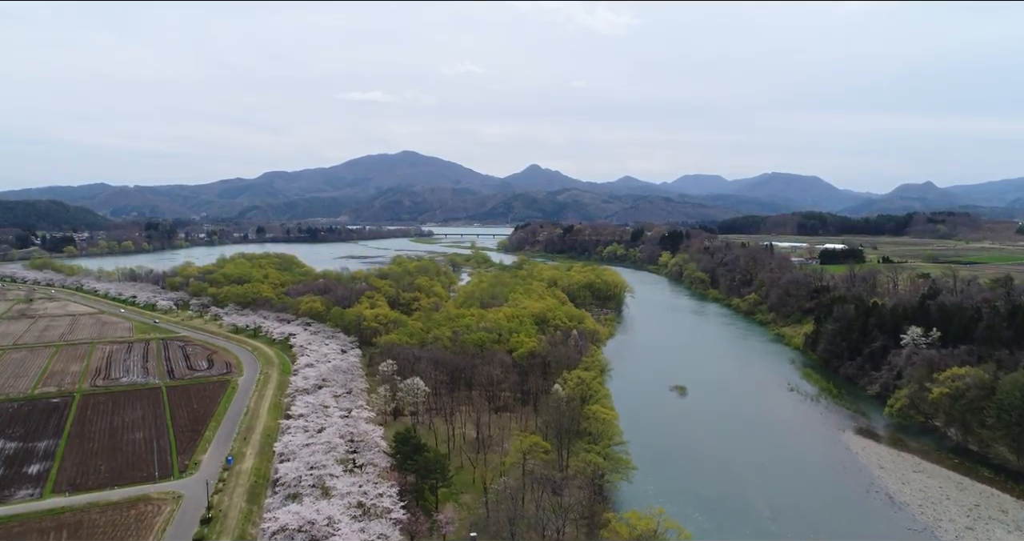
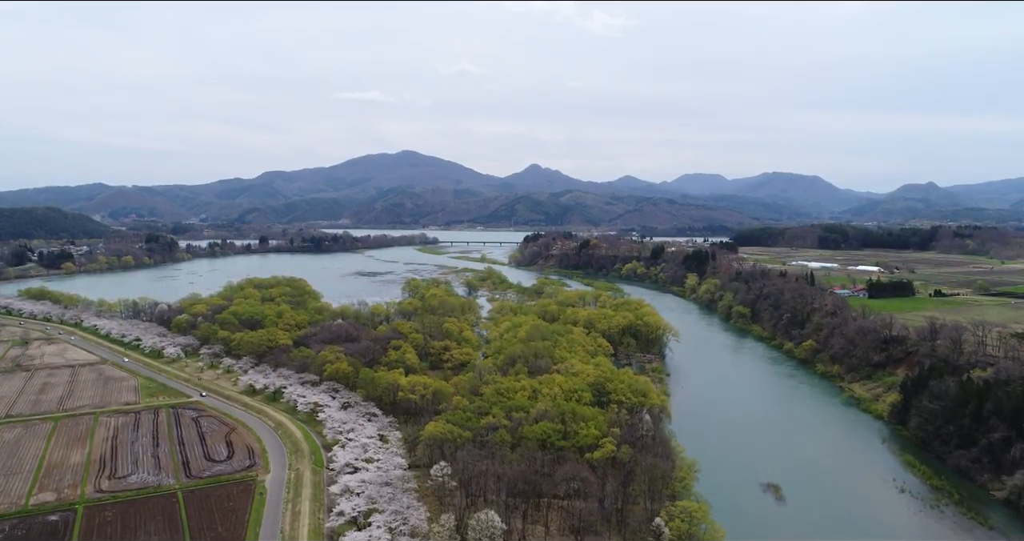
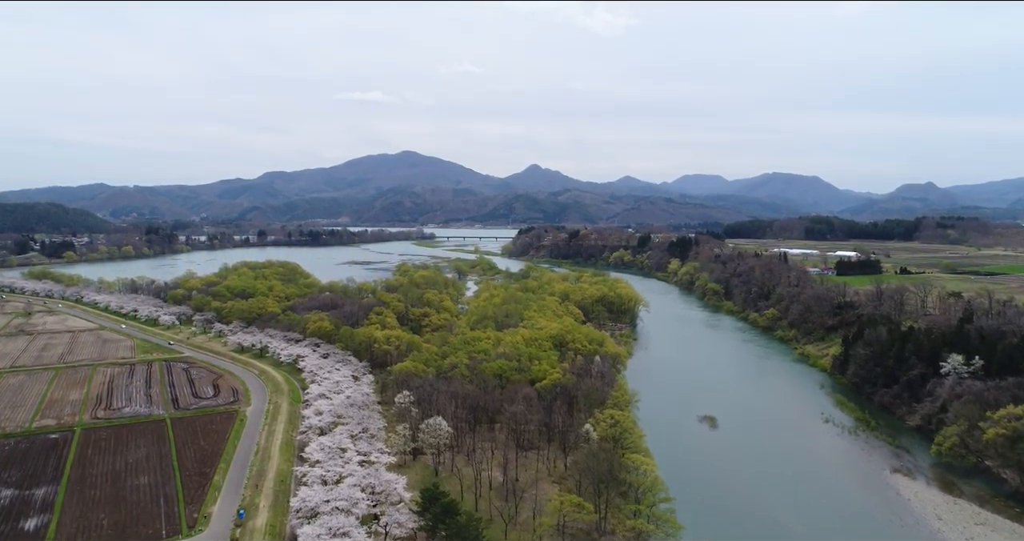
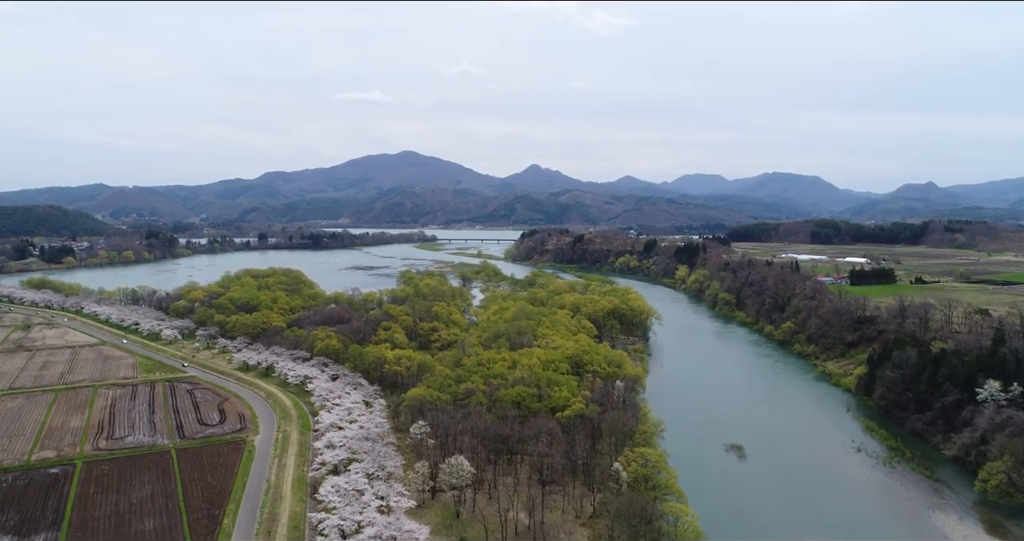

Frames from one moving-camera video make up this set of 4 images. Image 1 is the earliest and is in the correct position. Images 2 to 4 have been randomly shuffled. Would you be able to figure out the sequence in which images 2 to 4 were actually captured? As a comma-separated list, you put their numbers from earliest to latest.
3, 4, 2
